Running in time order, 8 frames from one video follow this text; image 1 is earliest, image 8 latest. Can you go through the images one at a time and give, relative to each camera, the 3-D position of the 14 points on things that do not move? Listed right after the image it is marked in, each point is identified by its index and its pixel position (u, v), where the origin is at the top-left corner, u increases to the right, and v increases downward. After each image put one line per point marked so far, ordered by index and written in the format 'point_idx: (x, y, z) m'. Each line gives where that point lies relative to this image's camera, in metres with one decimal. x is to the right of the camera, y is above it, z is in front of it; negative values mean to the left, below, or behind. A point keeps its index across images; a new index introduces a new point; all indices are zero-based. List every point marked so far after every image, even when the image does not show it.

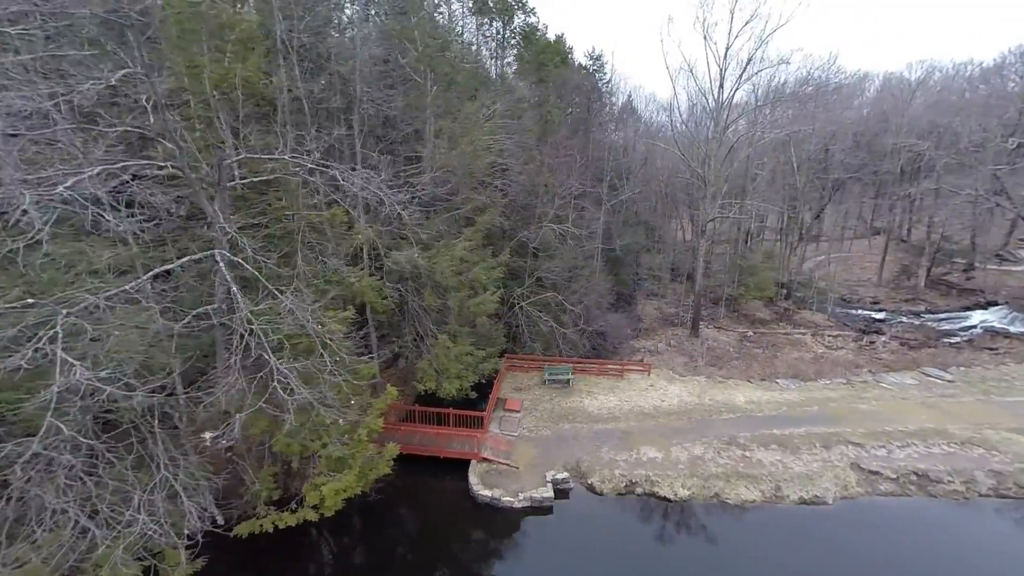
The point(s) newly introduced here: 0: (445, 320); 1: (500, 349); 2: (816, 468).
0: (-2.3, -1.0, +11.1) m
1: (-0.5, -2.4, +13.5) m
2: (+8.8, -5.3, +9.8) m
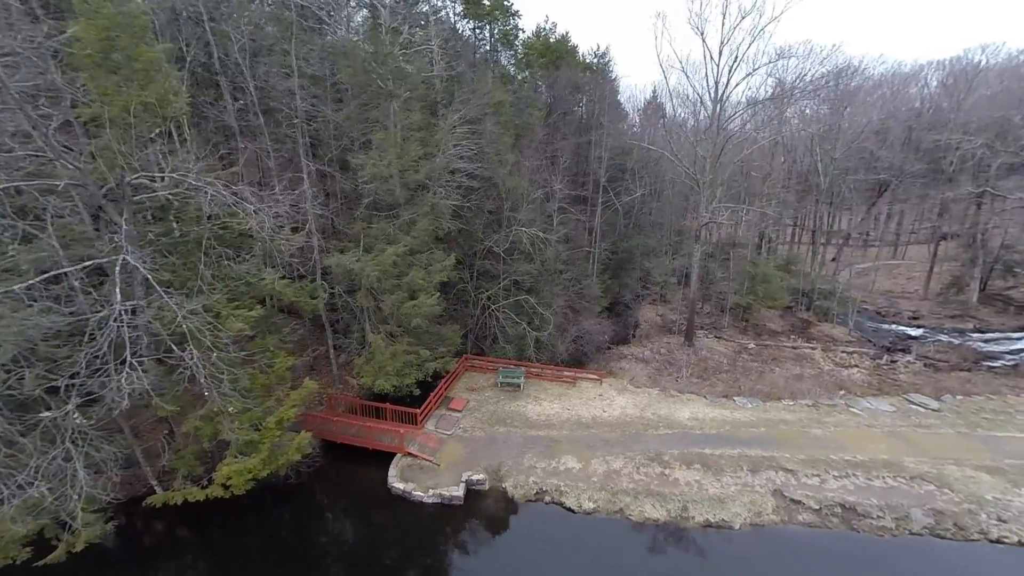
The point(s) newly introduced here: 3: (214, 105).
0: (-4.7, -1.1, +11.7) m
1: (-2.6, -2.5, +14.0) m
2: (+6.1, -5.7, +9.3) m
3: (-9.1, +5.6, +10.3) m
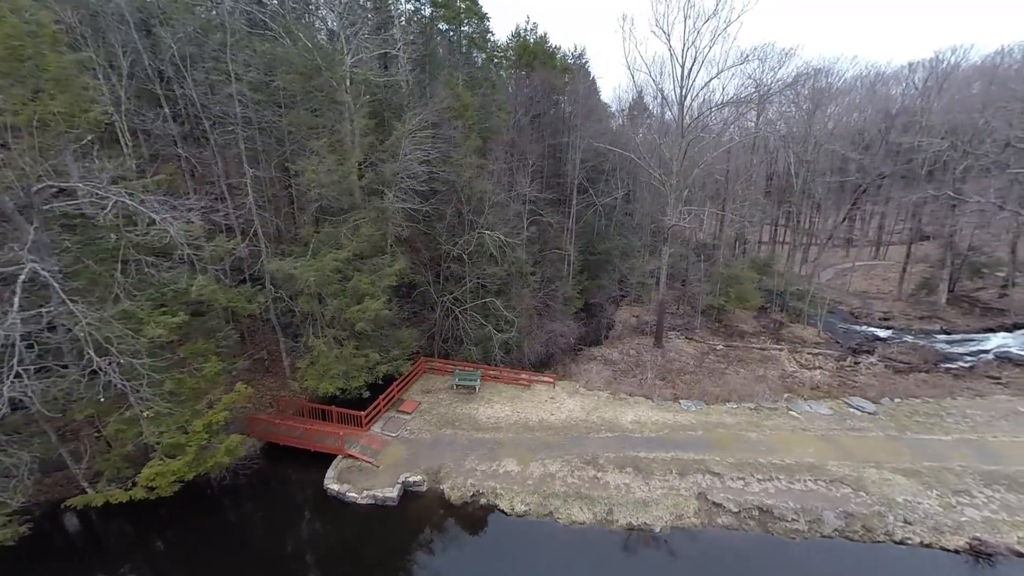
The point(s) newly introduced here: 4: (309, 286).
0: (-6.7, -1.2, +11.8) m
1: (-4.6, -2.7, +14.1) m
2: (+4.1, -5.9, +9.5) m
3: (-11.1, +5.4, +10.3) m
4: (-6.5, +0.1, +10.6) m
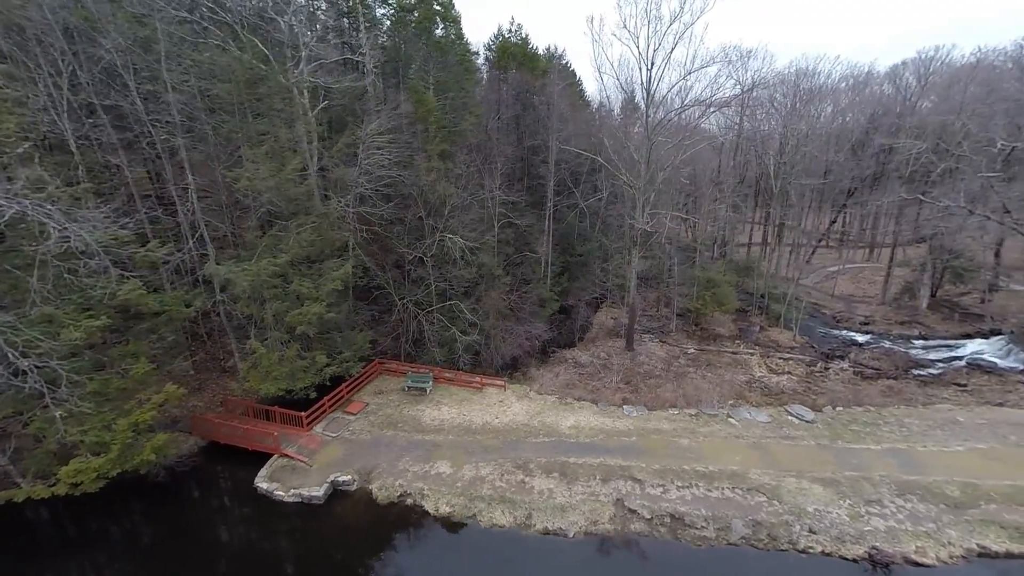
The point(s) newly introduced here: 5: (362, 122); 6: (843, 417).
0: (-8.9, -1.4, +12.1) m
1: (-6.8, -2.8, +14.3) m
2: (+1.9, -6.1, +9.6) m
3: (-13.3, +5.3, +10.6) m
4: (-8.7, -0.1, +10.8) m
5: (-7.2, +7.9, +16.0) m
6: (+11.8, -4.6, +11.8) m
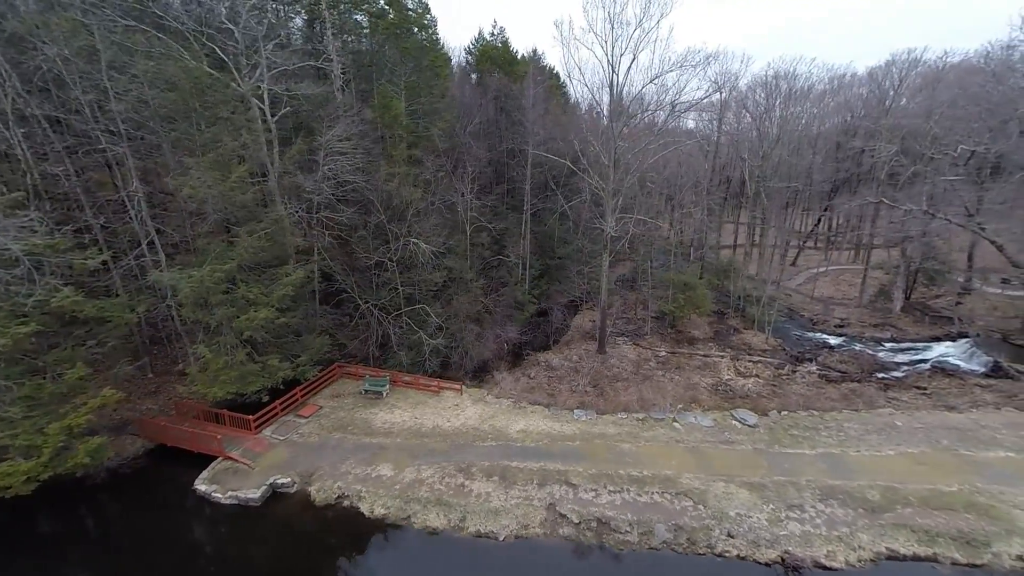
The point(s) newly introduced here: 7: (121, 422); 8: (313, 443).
0: (-10.8, -1.6, +12.2) m
1: (-8.7, -3.0, +14.4) m
2: (0.0, -6.3, +9.7) m
3: (-15.2, +5.1, +10.7) m
4: (-10.6, -0.3, +10.9) m
5: (-9.1, +7.7, +16.1) m
6: (+9.8, -4.8, +12.0) m
7: (-14.4, -4.9, +12.3) m
8: (-7.1, -5.5, +11.8) m
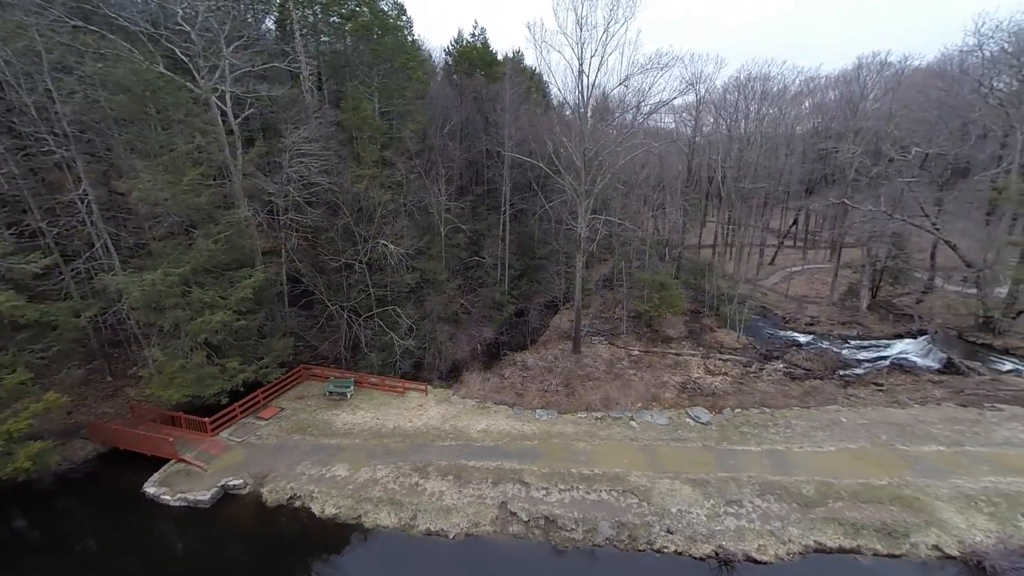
0: (-12.3, -1.7, +12.1) m
1: (-10.2, -3.1, +14.4) m
2: (-1.5, -6.4, +9.9) m
3: (-16.7, +4.9, +10.4) m
4: (-12.1, -0.4, +10.8) m
5: (-10.7, +7.6, +16.0) m
6: (+8.4, -4.9, +12.3) m
7: (-15.8, -5.0, +12.1) m
8: (-8.6, -5.6, +11.8) m
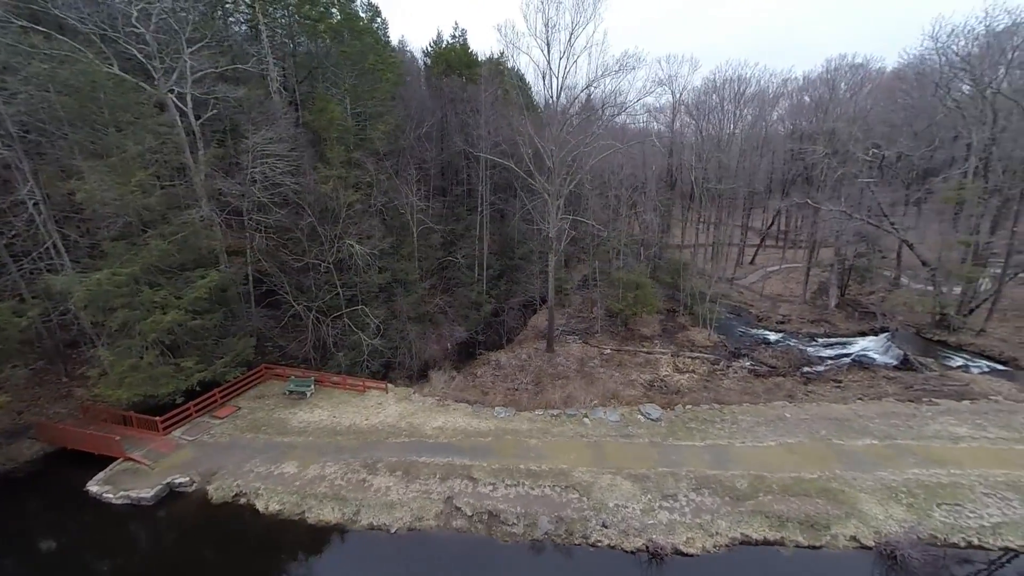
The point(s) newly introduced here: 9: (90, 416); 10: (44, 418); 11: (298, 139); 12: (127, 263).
0: (-13.9, -1.7, +12.0) m
1: (-12.0, -3.2, +14.3) m
2: (-3.1, -6.4, +10.0) m
3: (-18.3, +4.9, +10.3) m
4: (-13.7, -0.4, +10.7) m
5: (-12.5, +7.6, +15.9) m
6: (+6.7, -4.9, +12.7) m
7: (-17.5, -5.0, +12.0) m
8: (-10.3, -5.6, +11.8) m
9: (-15.4, -4.8, +12.2) m
10: (-17.3, -4.9, +12.4) m
11: (-11.3, +7.9, +17.6) m
12: (-13.3, +0.9, +11.6) m
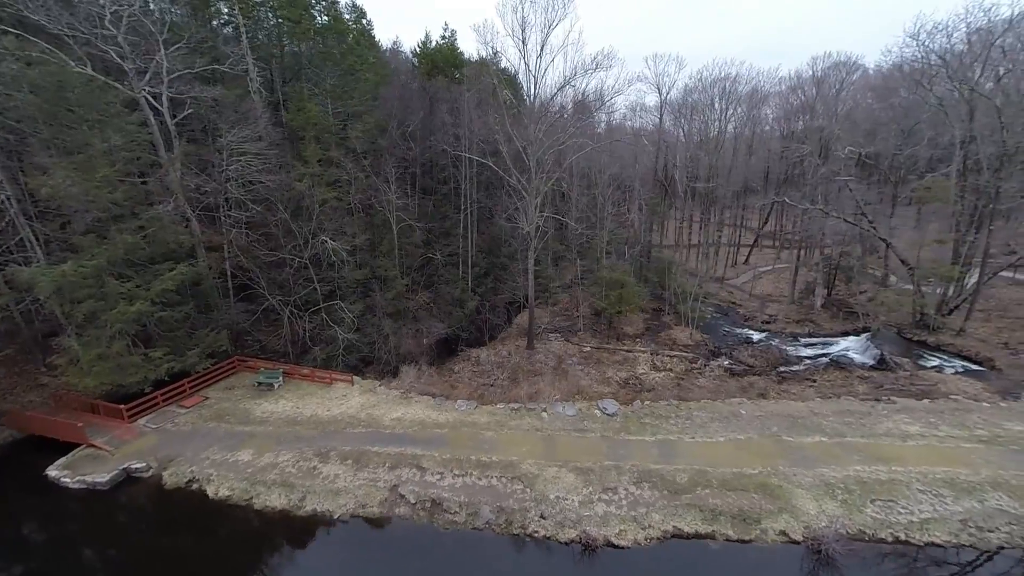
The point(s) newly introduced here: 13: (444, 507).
0: (-15.5, -1.4, +12.4) m
1: (-13.5, -2.9, +14.7) m
2: (-4.7, -6.2, +10.2) m
3: (-19.9, +5.2, +10.6) m
4: (-15.3, -0.2, +11.1) m
5: (-13.9, +7.8, +16.2) m
6: (+5.1, -4.7, +12.7) m
7: (-19.1, -4.7, +12.4) m
8: (-11.9, -5.4, +12.1) m
9: (-17.0, -4.5, +12.6) m
10: (-18.9, -4.6, +12.7) m
11: (-12.8, +8.2, +17.9) m
12: (-14.9, +1.1, +12.0) m
13: (-1.9, -6.3, +9.6) m
